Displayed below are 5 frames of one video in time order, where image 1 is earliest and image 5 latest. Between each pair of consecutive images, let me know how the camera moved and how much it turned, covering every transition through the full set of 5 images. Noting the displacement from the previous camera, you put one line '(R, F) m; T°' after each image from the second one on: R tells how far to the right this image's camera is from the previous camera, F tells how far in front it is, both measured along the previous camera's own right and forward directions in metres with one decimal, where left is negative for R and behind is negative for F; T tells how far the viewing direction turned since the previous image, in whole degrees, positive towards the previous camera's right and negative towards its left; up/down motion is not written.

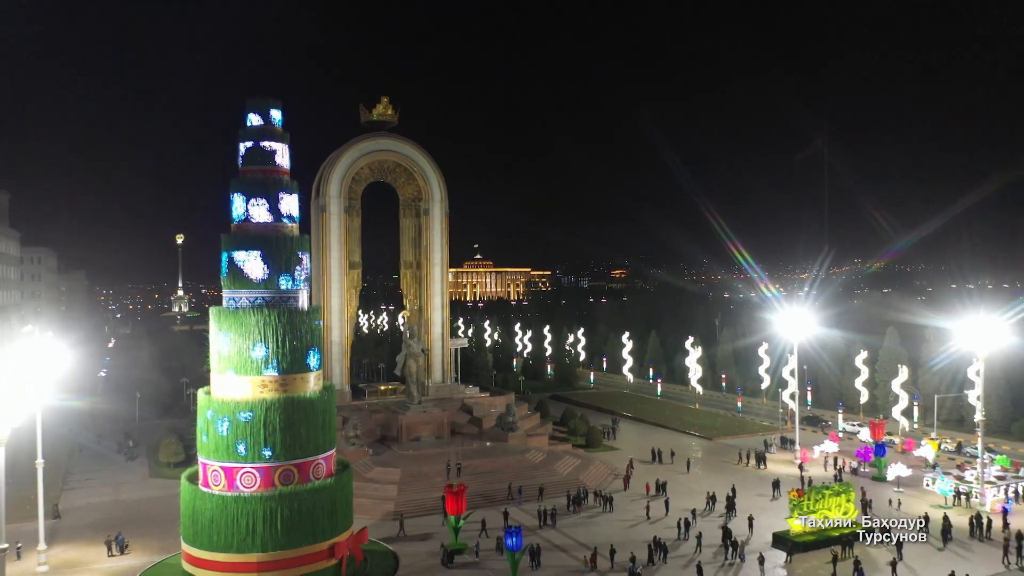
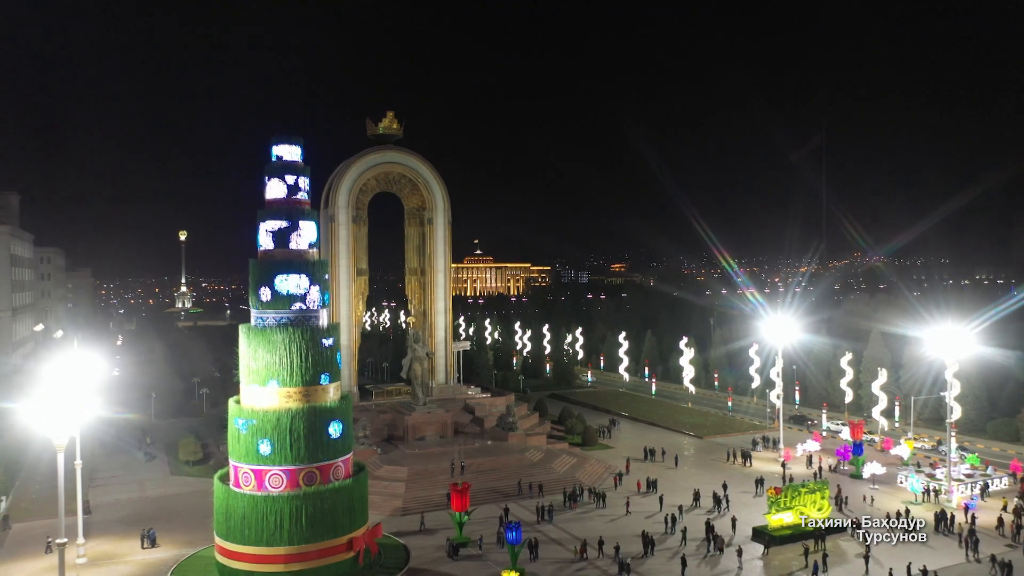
(0.0, -2.0) m; 0°
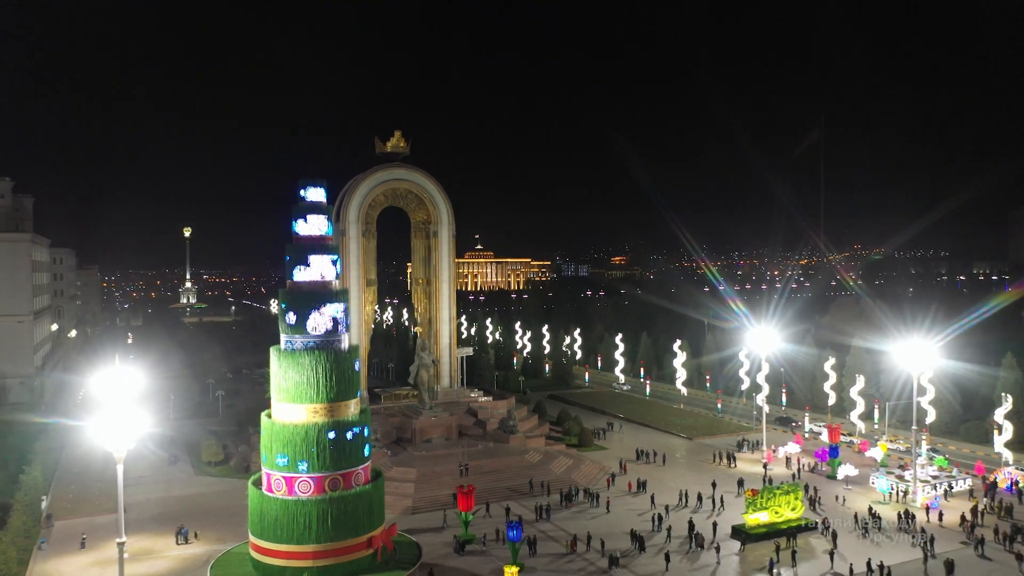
(0.0, -2.5) m; 0°
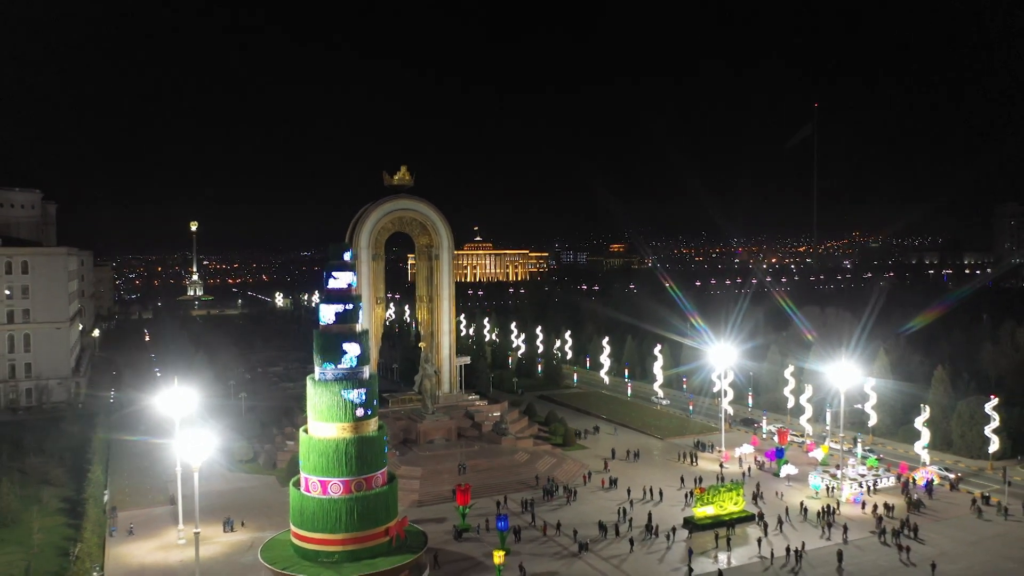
(+0.4, -5.8) m; 0°
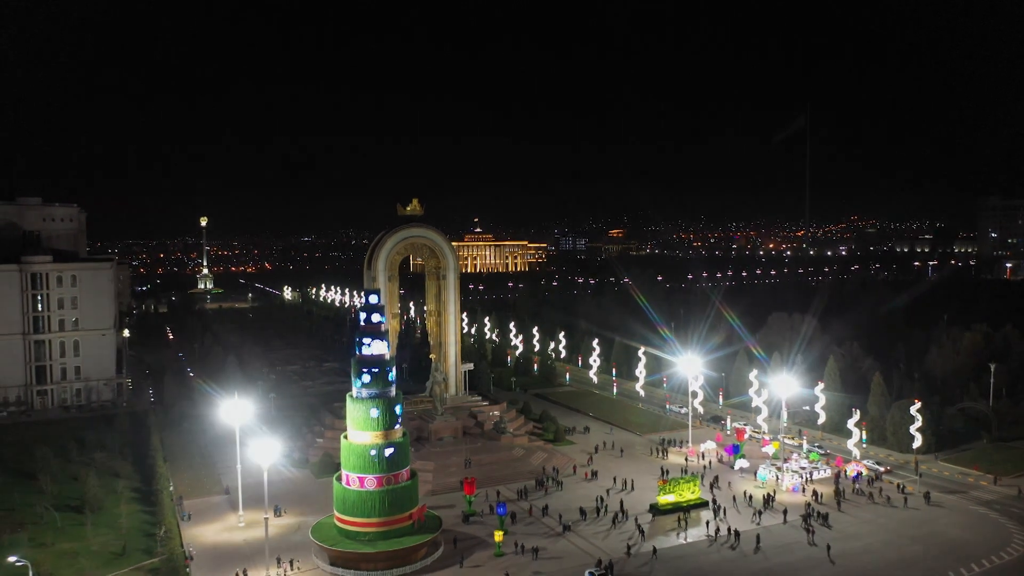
(+0.2, -7.5) m; 0°
